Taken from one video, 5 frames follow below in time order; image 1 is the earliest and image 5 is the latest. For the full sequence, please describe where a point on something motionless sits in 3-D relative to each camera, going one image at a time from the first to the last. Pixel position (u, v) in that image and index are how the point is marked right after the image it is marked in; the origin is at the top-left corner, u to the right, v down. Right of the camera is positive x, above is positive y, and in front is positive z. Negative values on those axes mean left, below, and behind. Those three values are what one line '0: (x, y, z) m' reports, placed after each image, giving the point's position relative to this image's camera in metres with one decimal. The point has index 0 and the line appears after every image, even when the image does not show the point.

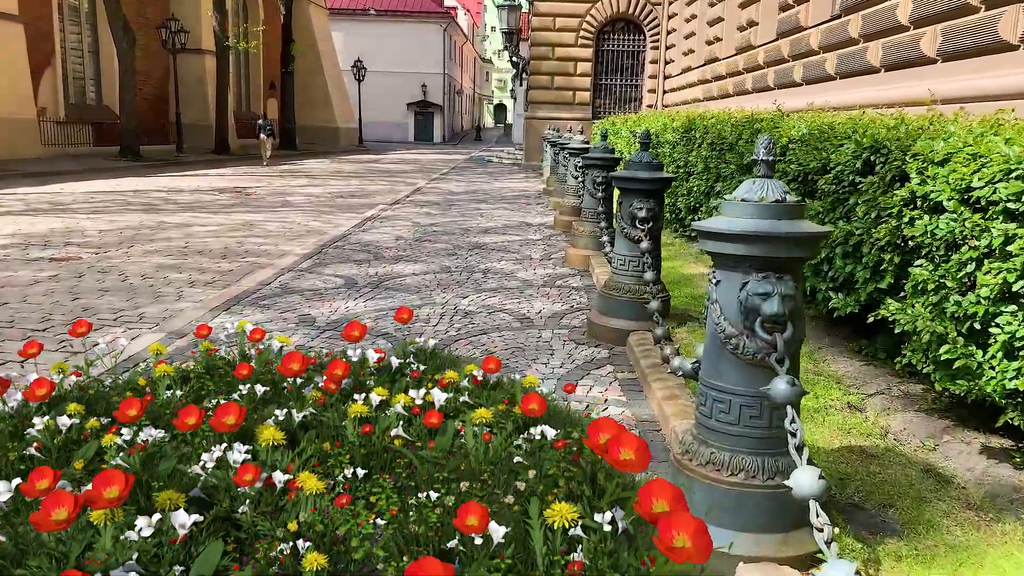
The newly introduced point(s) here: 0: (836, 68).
0: (+4.4, +3.0, +10.2) m
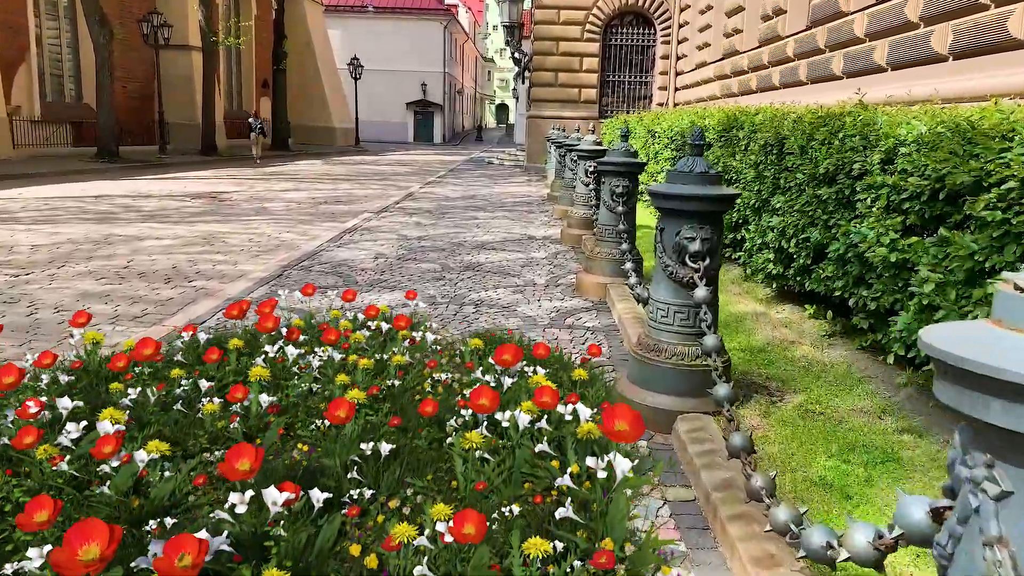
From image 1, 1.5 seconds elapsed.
0: (+4.4, +2.7, +8.8) m
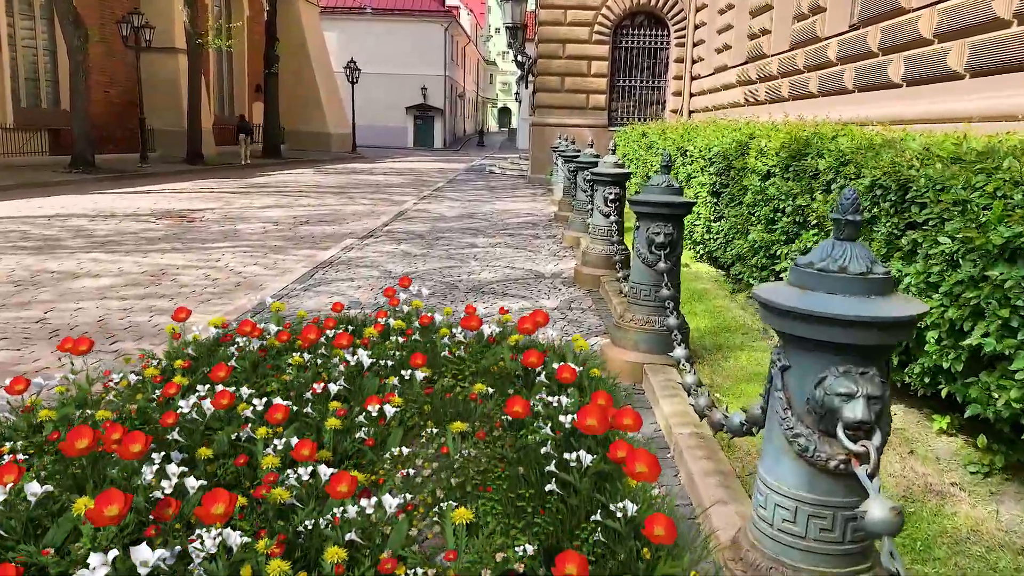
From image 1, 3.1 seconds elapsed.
0: (+4.5, +2.2, +7.4) m
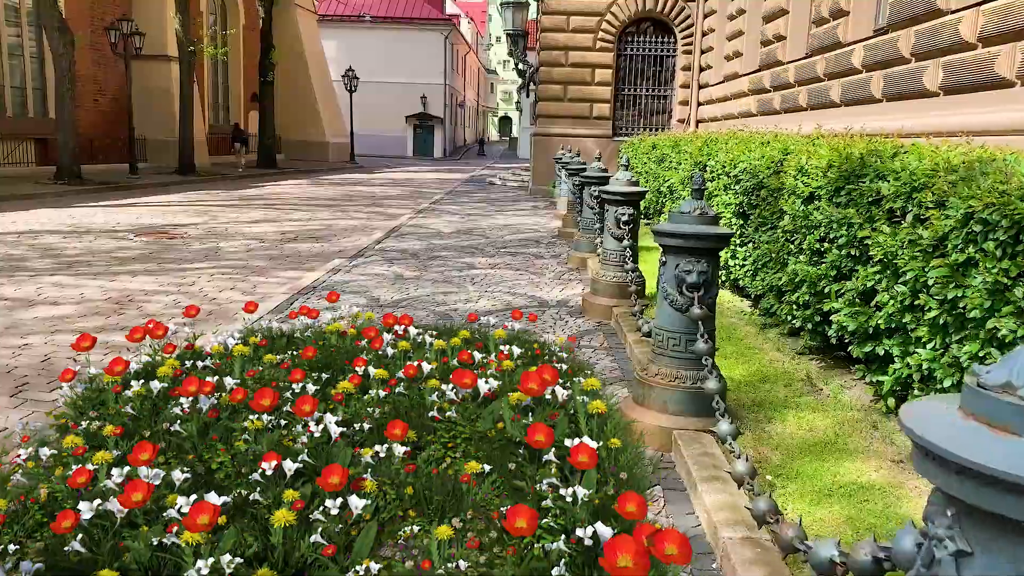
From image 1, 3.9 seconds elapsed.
0: (+4.5, +1.9, +6.6) m
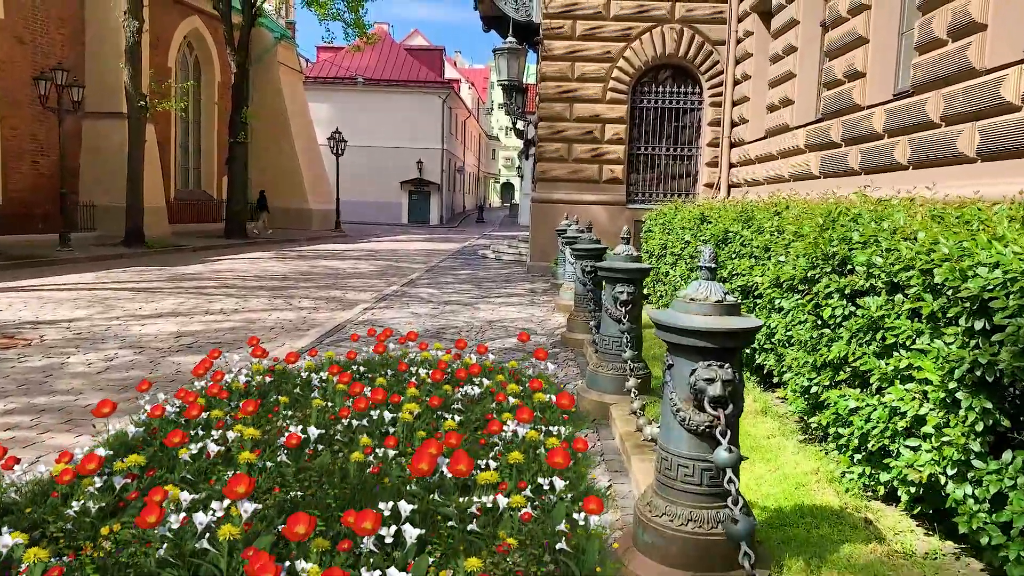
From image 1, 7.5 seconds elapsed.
0: (+4.3, +0.9, +3.3) m
